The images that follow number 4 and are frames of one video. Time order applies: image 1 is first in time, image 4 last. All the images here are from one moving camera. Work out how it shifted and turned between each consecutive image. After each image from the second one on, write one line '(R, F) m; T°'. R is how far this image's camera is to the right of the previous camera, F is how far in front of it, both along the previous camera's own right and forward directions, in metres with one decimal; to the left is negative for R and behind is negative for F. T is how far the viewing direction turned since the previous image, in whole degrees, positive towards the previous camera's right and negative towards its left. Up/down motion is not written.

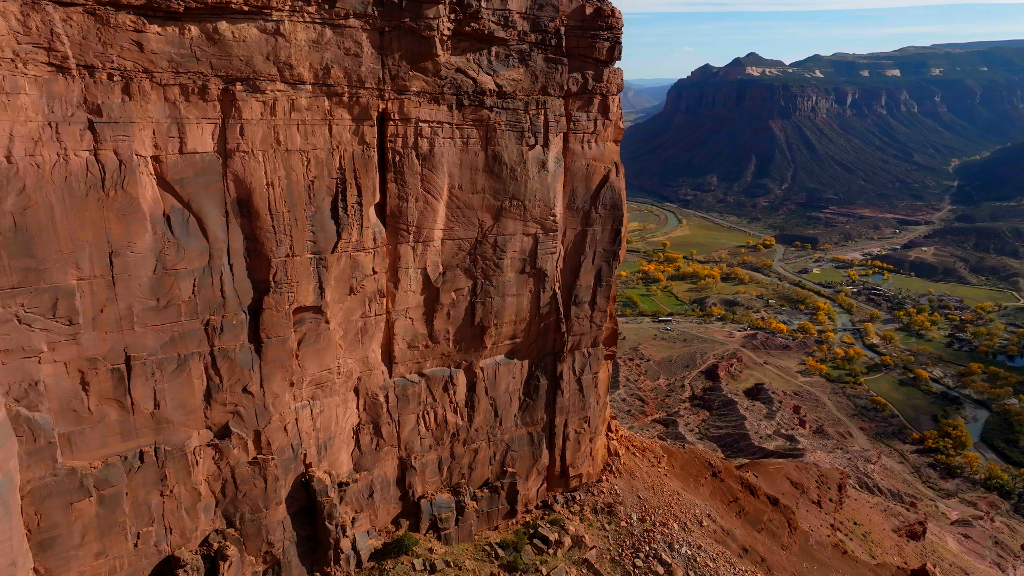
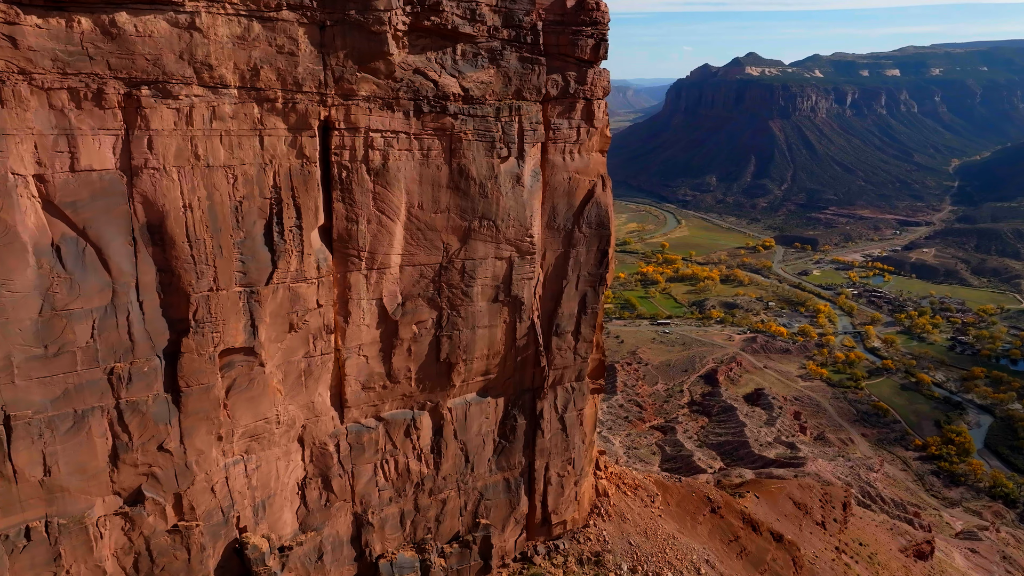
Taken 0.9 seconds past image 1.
(+0.3, +1.7) m; 0°
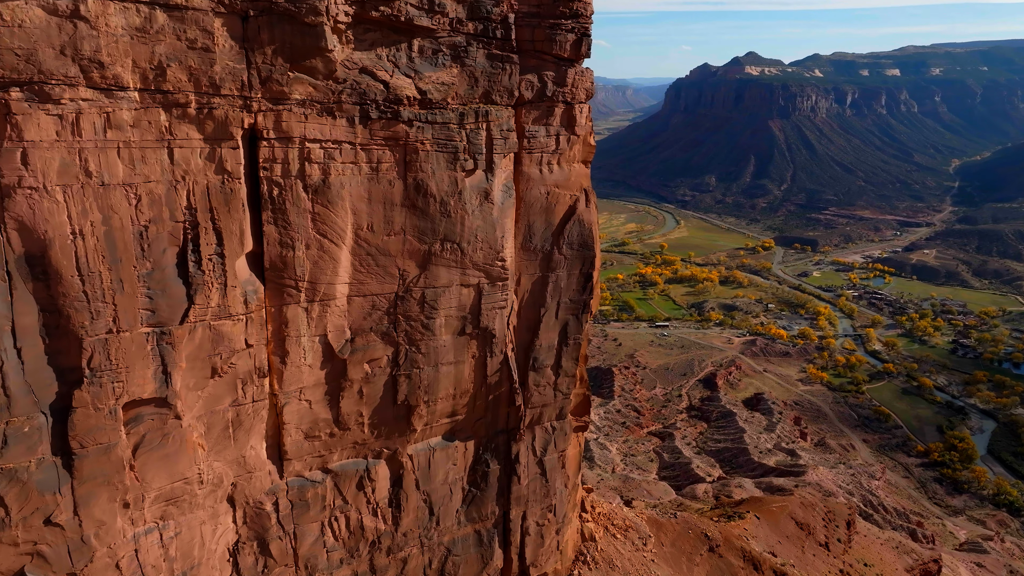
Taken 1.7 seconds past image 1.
(+0.3, +1.6) m; 0°
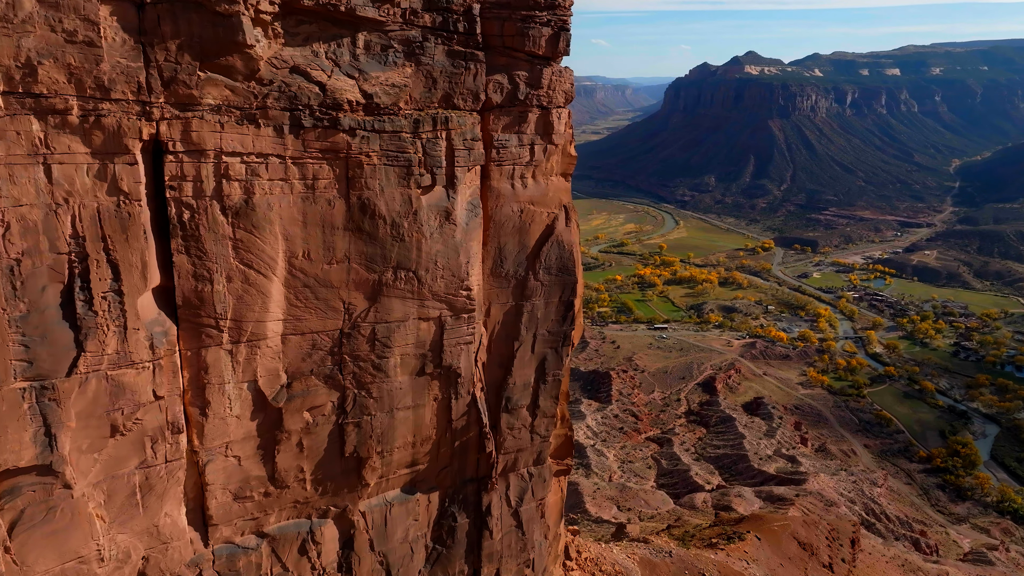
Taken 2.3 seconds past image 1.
(+0.3, +1.5) m; 0°
